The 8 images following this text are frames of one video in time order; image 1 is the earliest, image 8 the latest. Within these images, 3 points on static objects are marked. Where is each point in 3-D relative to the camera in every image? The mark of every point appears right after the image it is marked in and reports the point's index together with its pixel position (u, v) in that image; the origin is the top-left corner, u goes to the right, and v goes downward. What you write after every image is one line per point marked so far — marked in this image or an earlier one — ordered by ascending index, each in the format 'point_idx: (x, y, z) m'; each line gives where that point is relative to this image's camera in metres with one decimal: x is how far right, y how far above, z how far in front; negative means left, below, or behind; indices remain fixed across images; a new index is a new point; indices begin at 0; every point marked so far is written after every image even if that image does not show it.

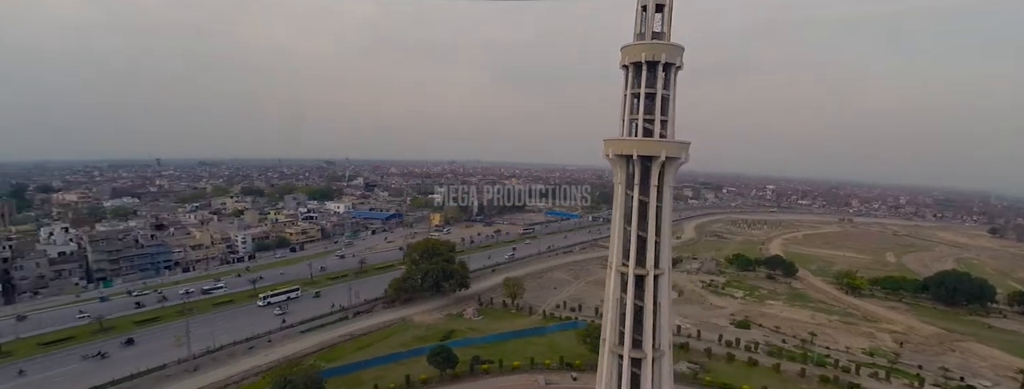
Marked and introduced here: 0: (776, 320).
0: (+10.2, -4.9, +18.9) m
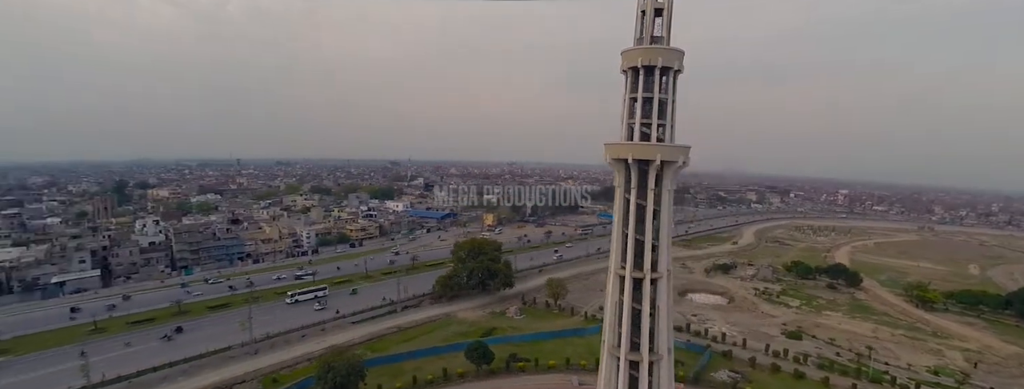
0: (+11.6, -5.0, +17.7) m
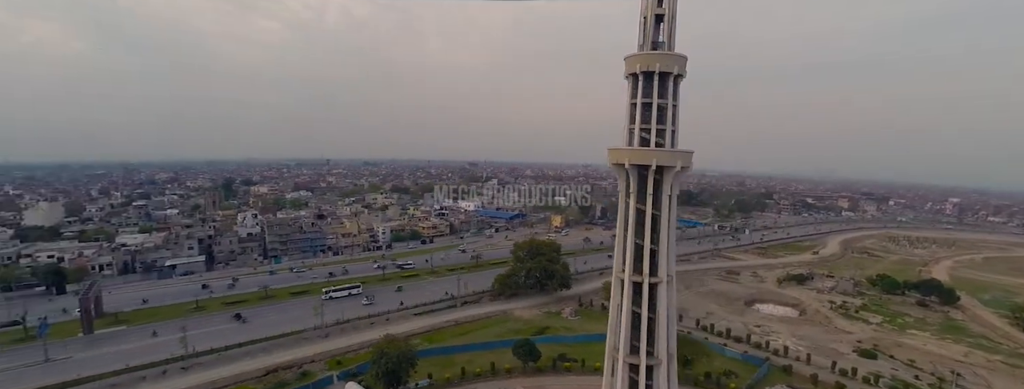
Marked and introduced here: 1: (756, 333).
0: (+13.2, -5.2, +15.9) m
1: (+9.6, -5.5, +19.1) m
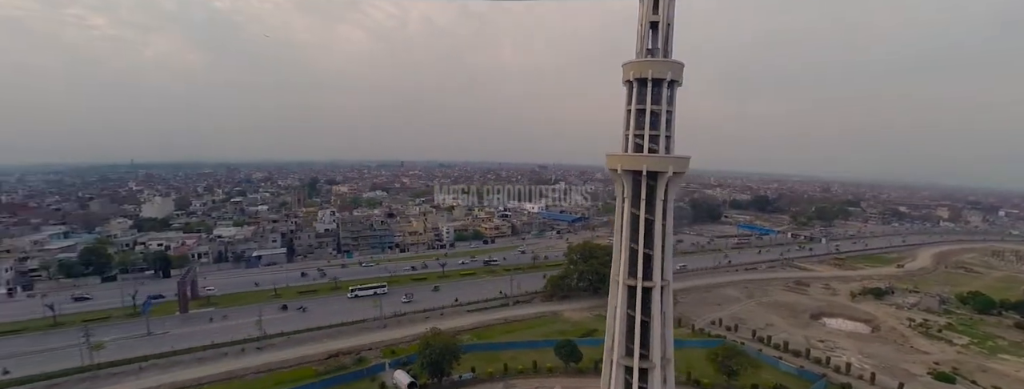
0: (+14.3, -5.4, +14.1) m
1: (+11.2, -5.6, +17.9) m
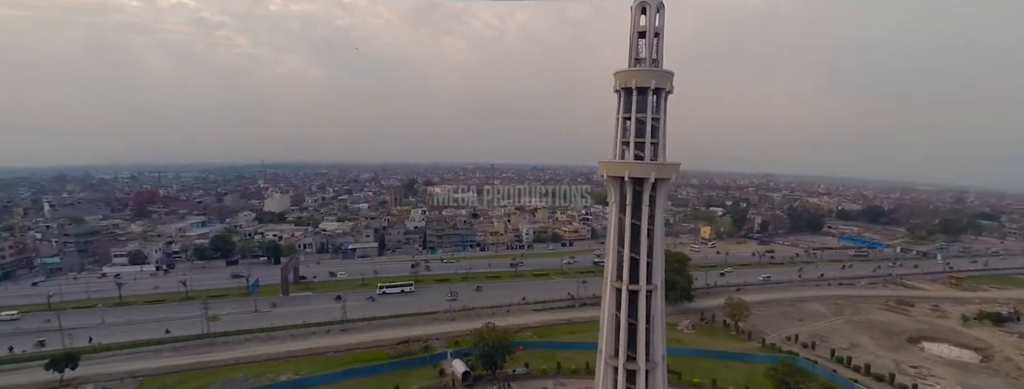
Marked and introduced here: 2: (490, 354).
0: (+15.3, -5.7, +11.7) m
1: (+12.9, -5.9, +16.0) m
2: (-0.8, -6.1, +18.6) m
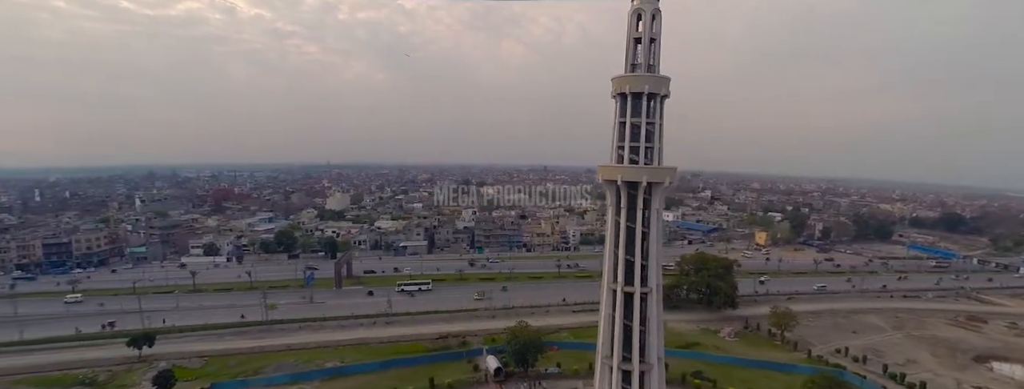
0: (+15.6, -5.9, +10.3) m
1: (+13.8, -6.0, +14.7) m
2: (+0.4, -6.1, +18.9) m
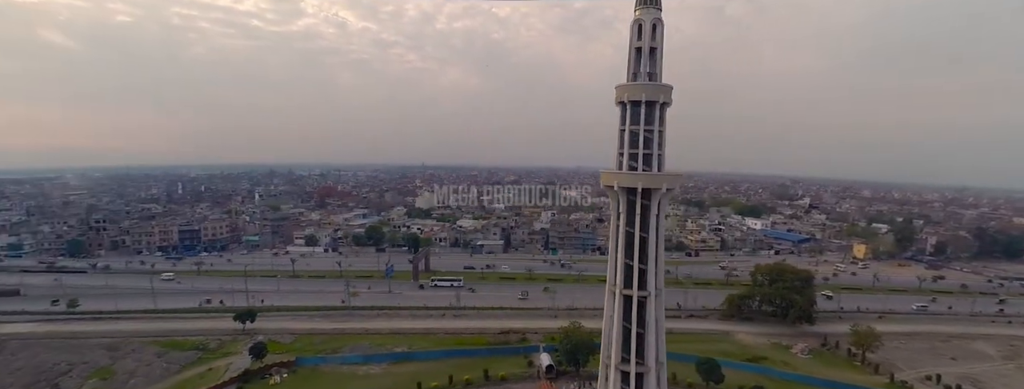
0: (+15.8, -6.1, +7.9) m
1: (+14.8, -6.3, +12.6) m
2: (+2.4, -6.1, +19.1) m
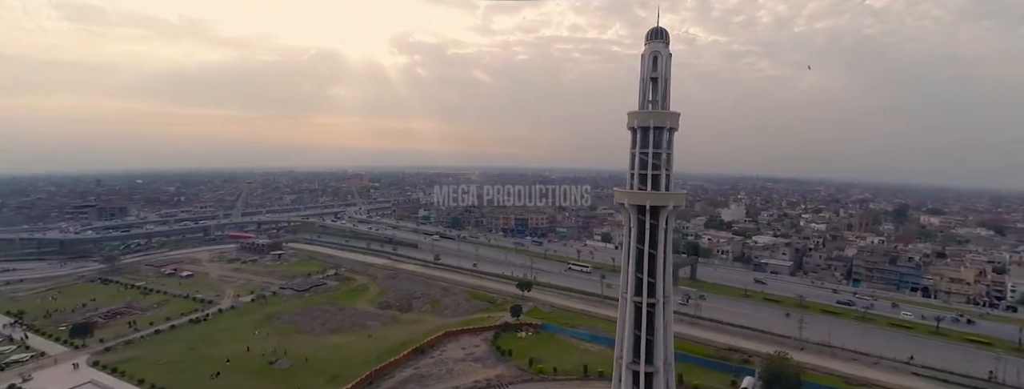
0: (+12.7, -7.0, +0.3) m
1: (+14.9, -7.3, +4.7) m
2: (+9.2, -6.6, +17.5) m
